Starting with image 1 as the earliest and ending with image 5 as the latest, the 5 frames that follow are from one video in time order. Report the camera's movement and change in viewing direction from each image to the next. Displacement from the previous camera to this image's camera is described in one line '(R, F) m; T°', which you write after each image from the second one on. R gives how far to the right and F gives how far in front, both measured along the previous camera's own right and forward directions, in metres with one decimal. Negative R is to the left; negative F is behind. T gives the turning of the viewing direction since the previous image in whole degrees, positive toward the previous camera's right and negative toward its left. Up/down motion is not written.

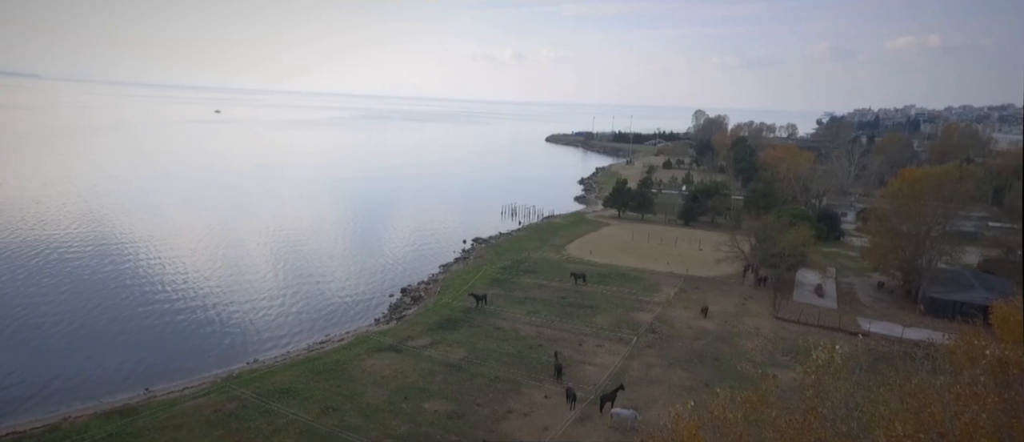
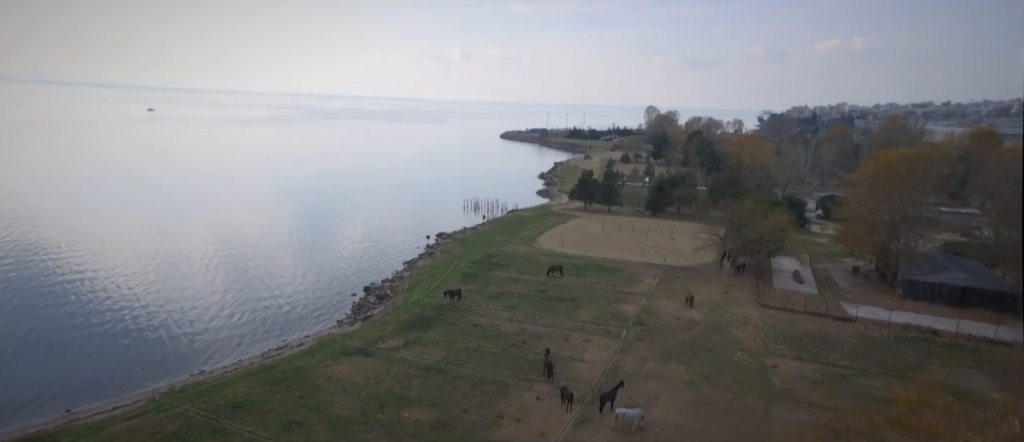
(-0.8, +1.5) m; +5°
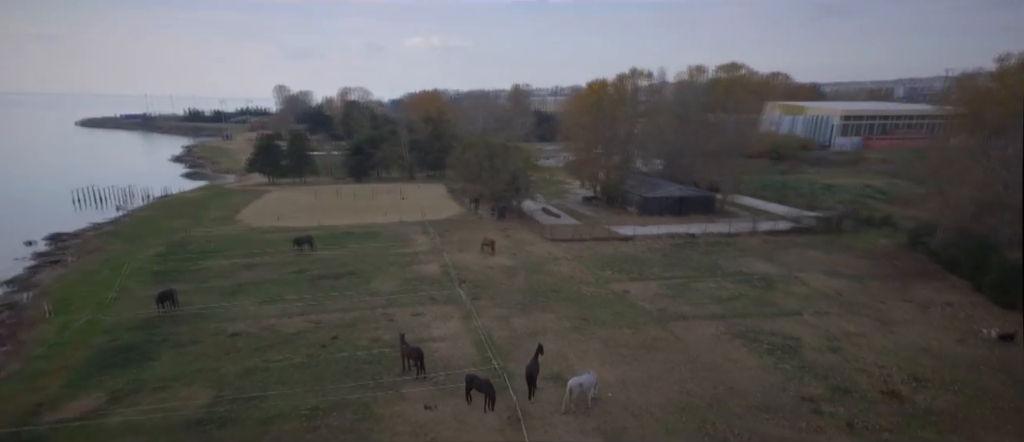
(-3.1, +5.9) m; +37°
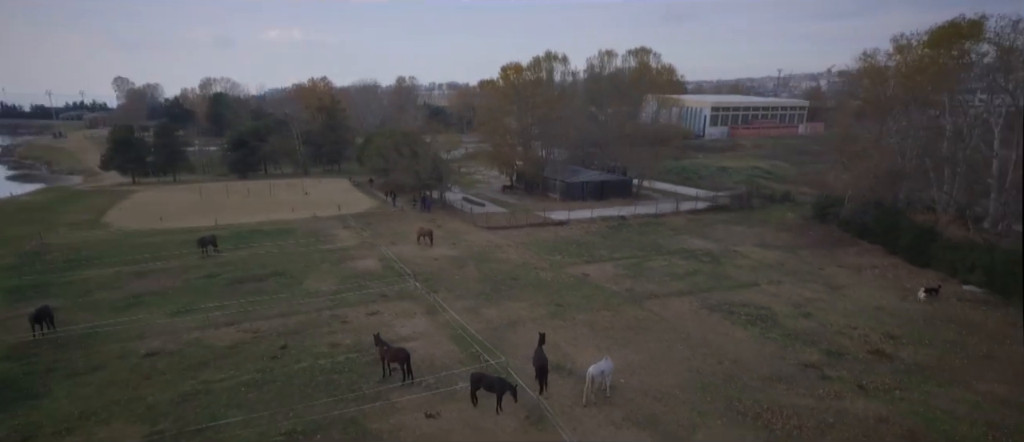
(-1.7, +1.1) m; +12°
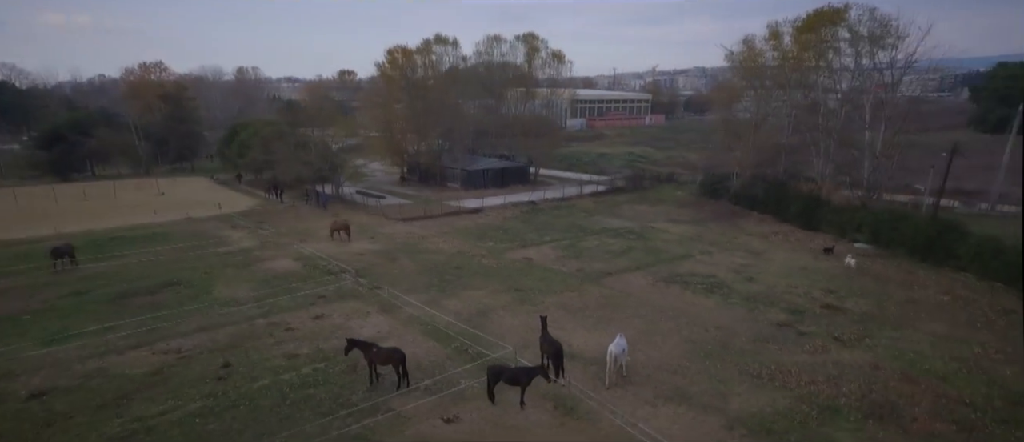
(-2.0, +0.9) m; +15°
